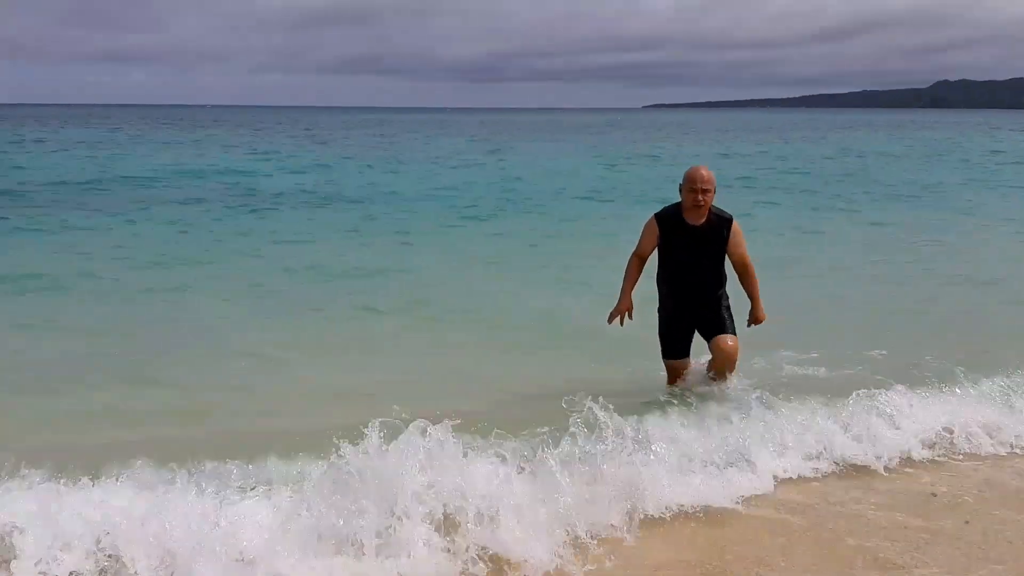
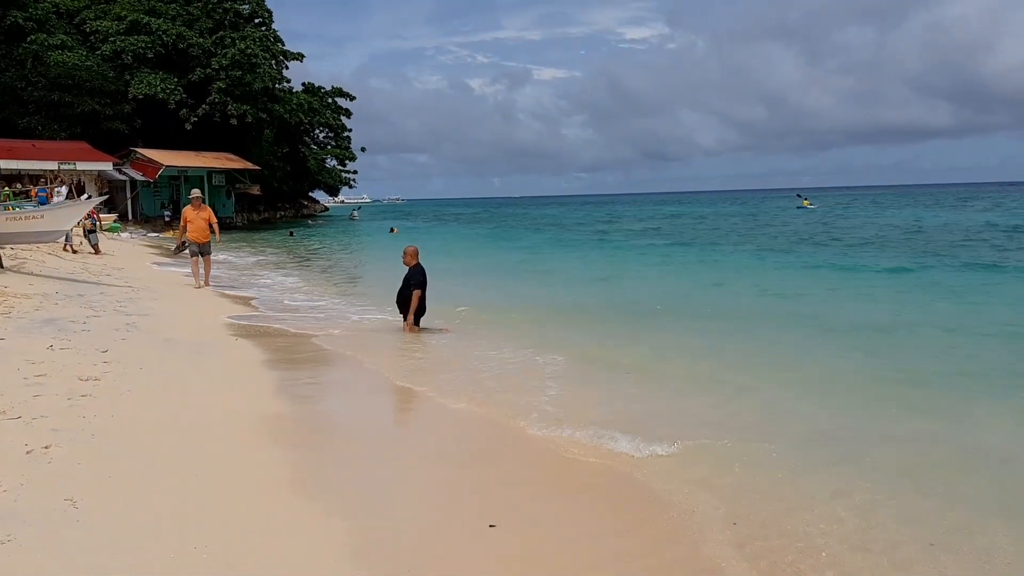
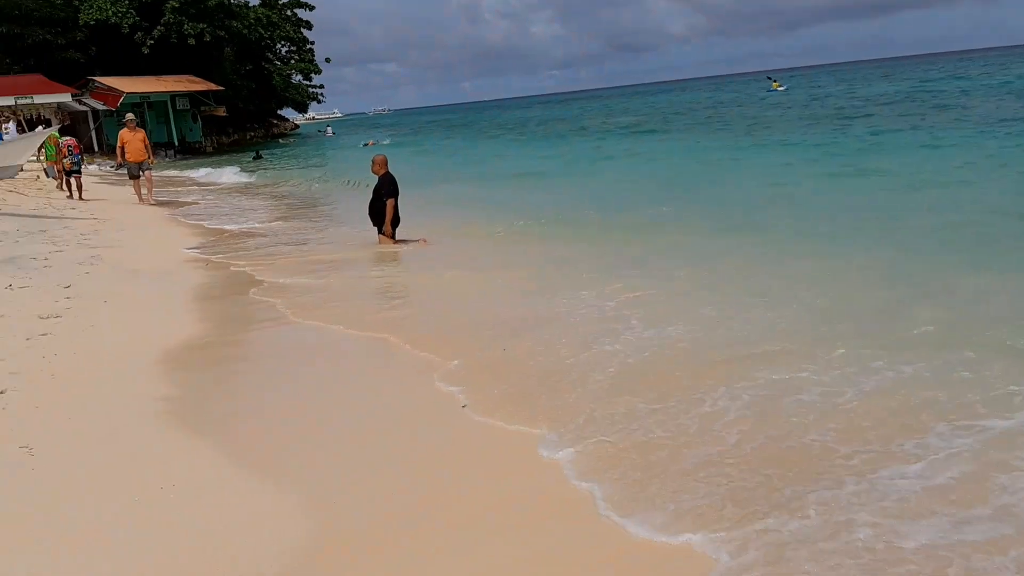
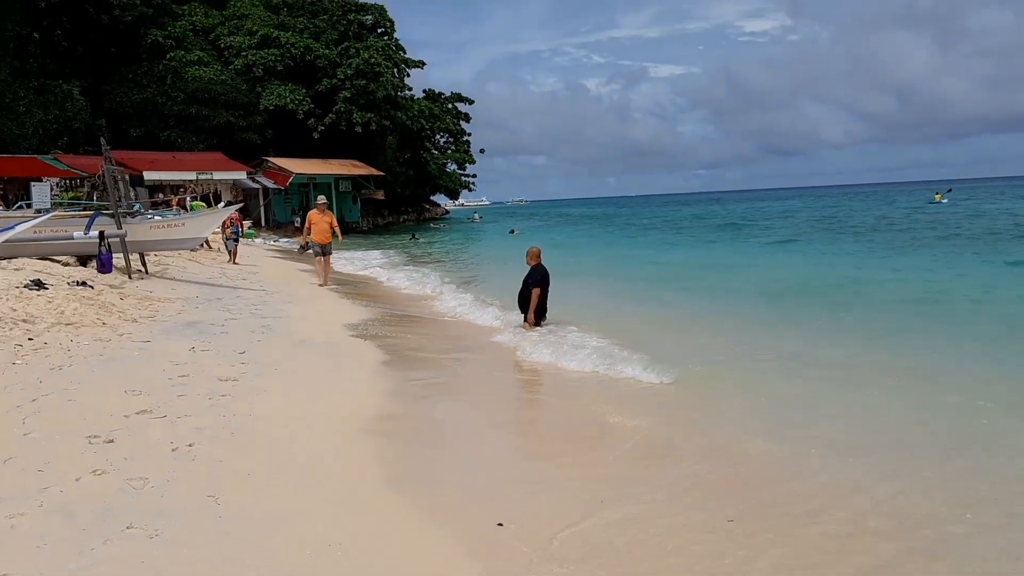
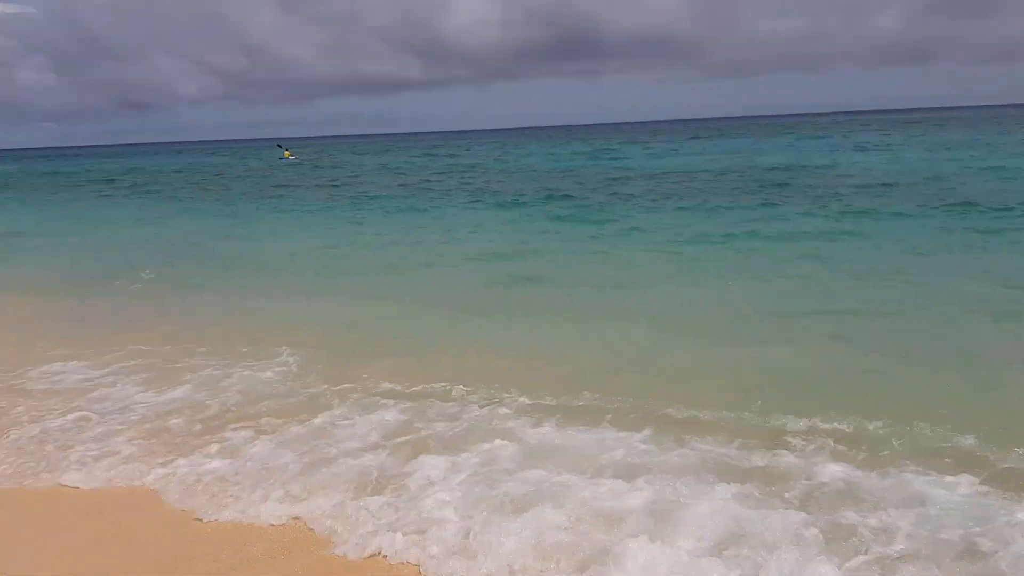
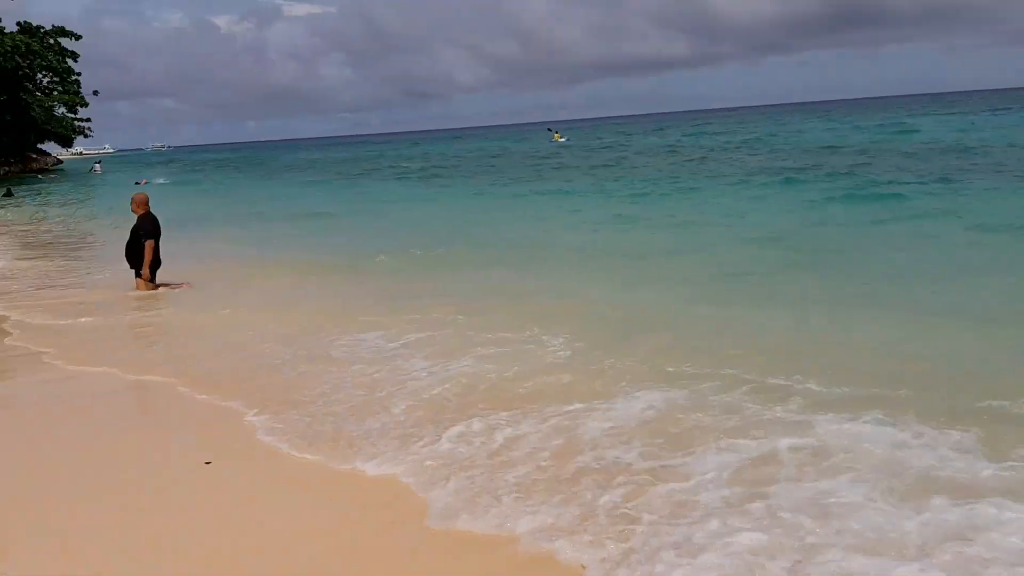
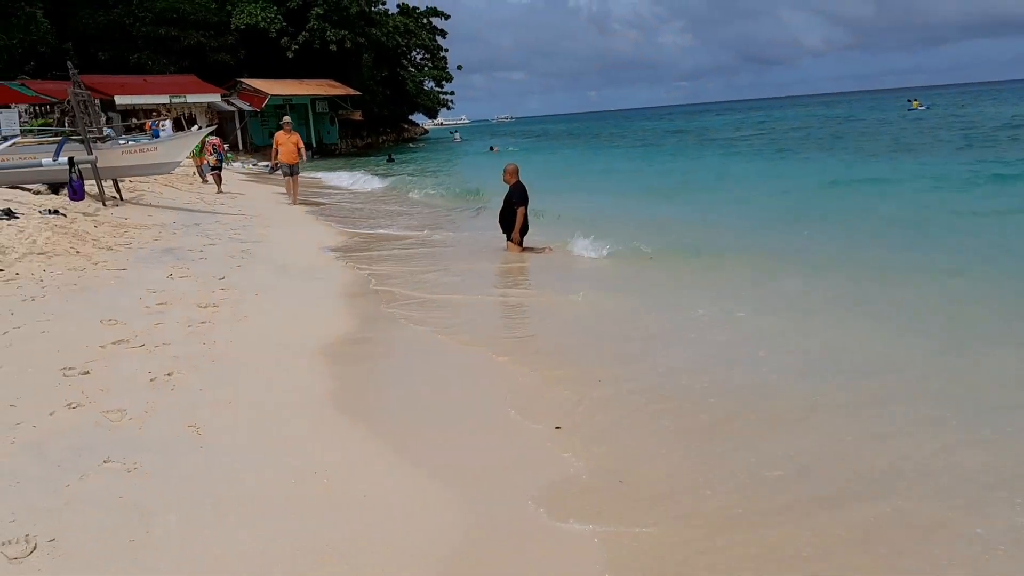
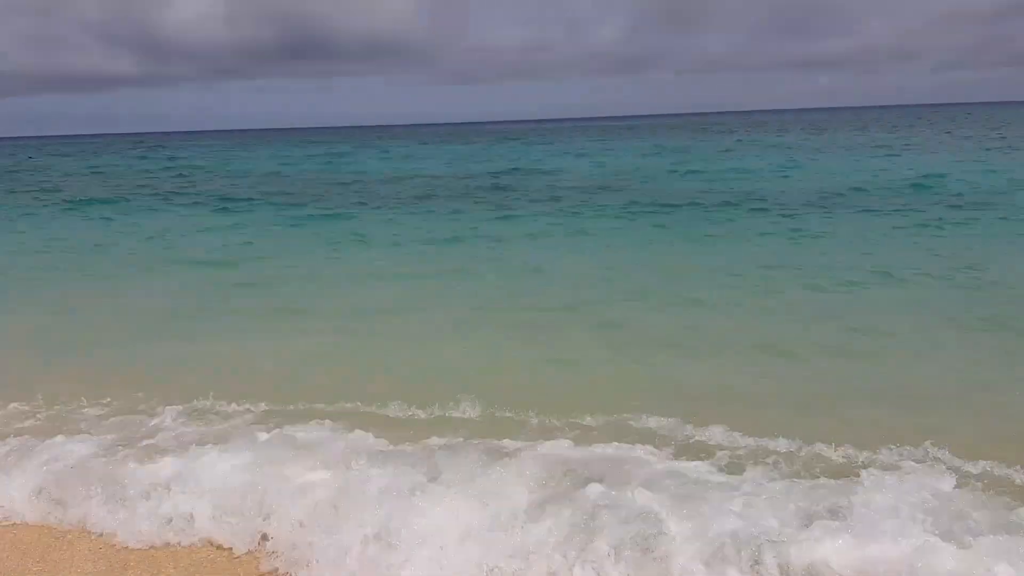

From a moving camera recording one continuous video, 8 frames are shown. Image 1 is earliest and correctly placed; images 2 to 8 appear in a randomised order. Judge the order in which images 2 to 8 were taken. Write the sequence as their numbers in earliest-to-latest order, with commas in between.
8, 5, 6, 3, 7, 4, 2
